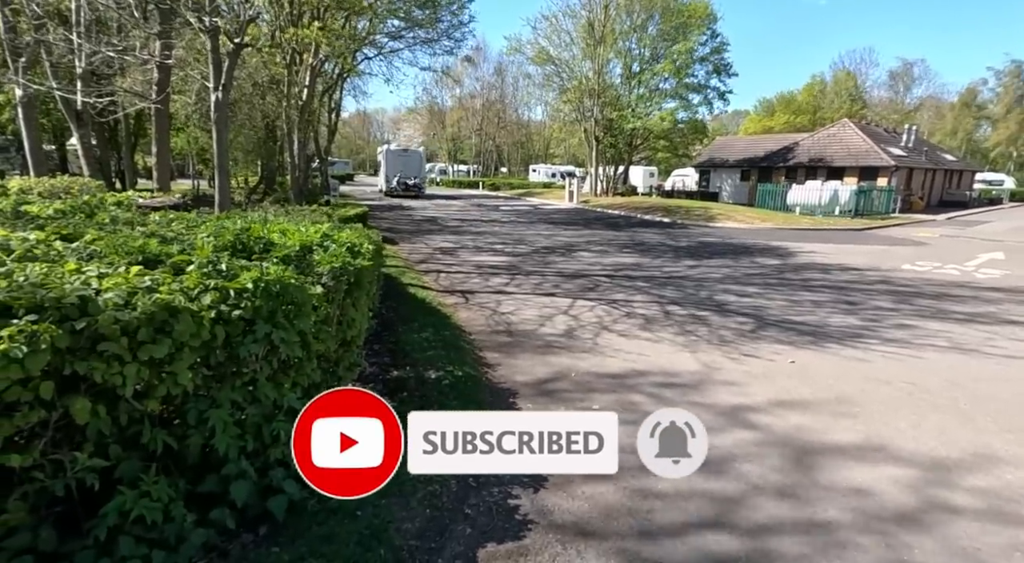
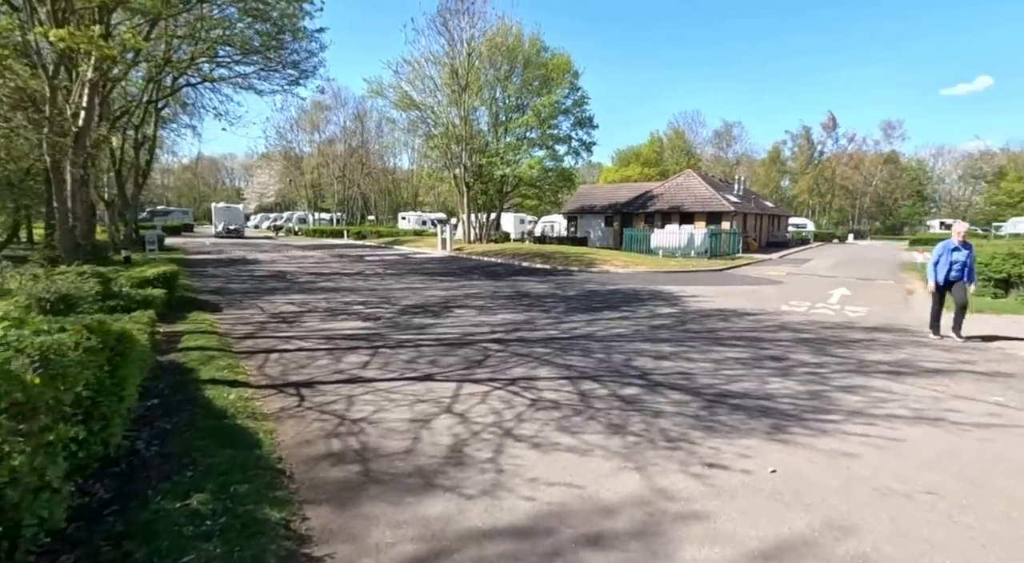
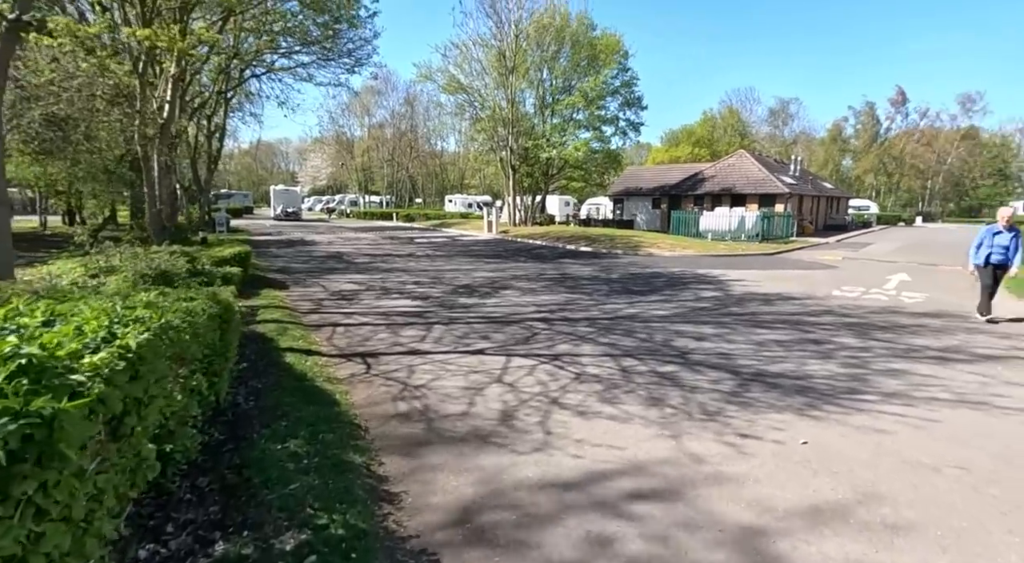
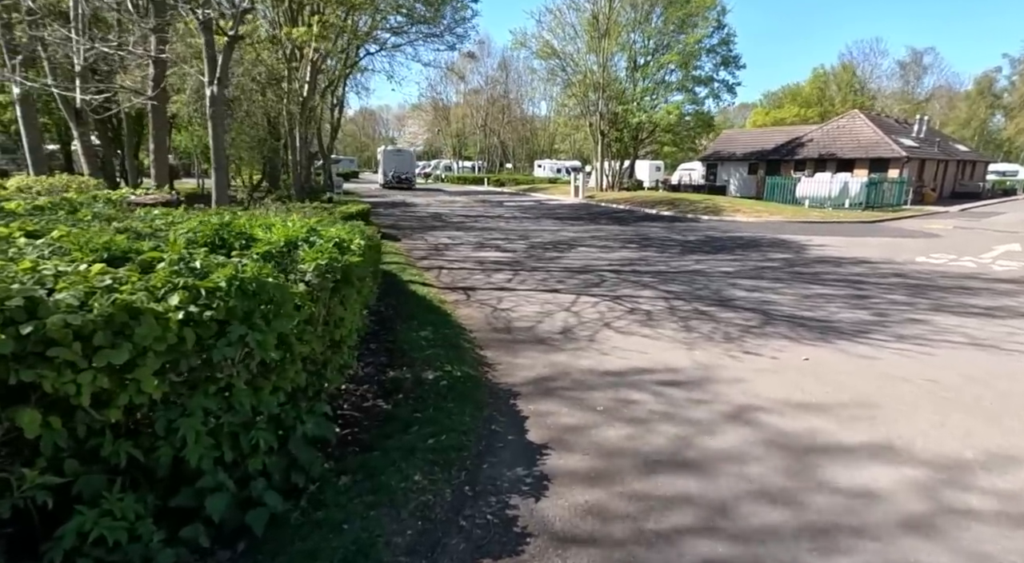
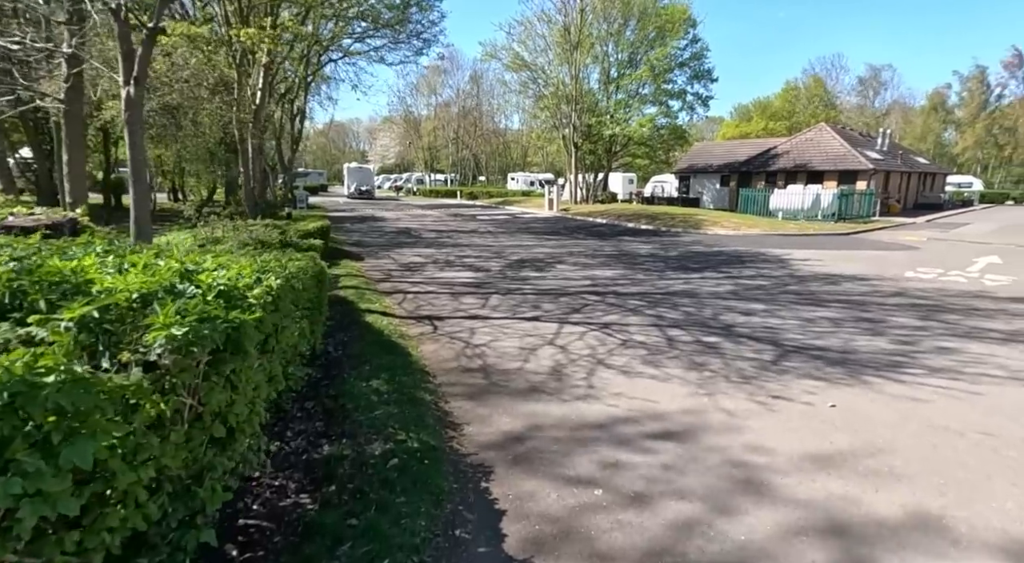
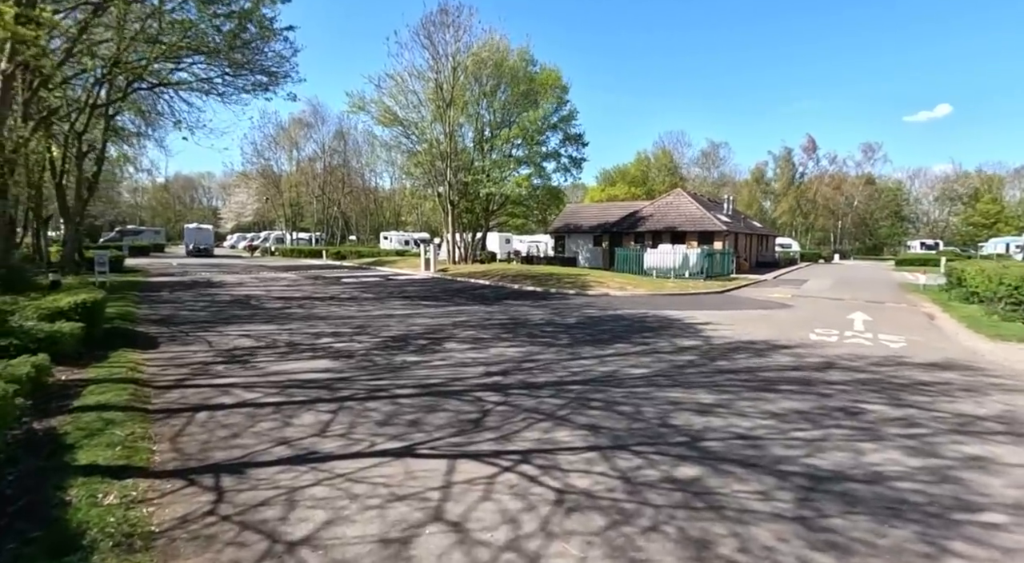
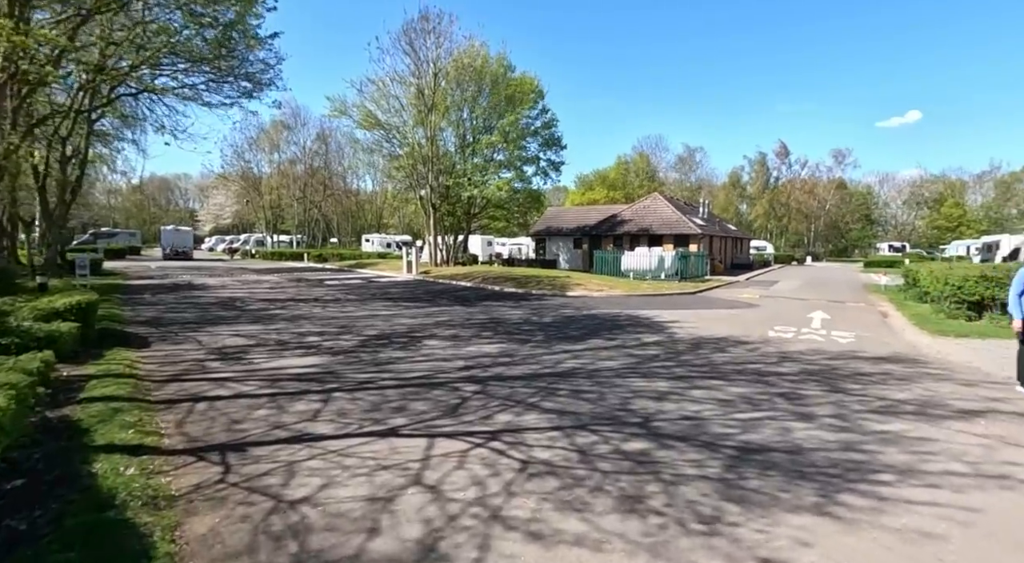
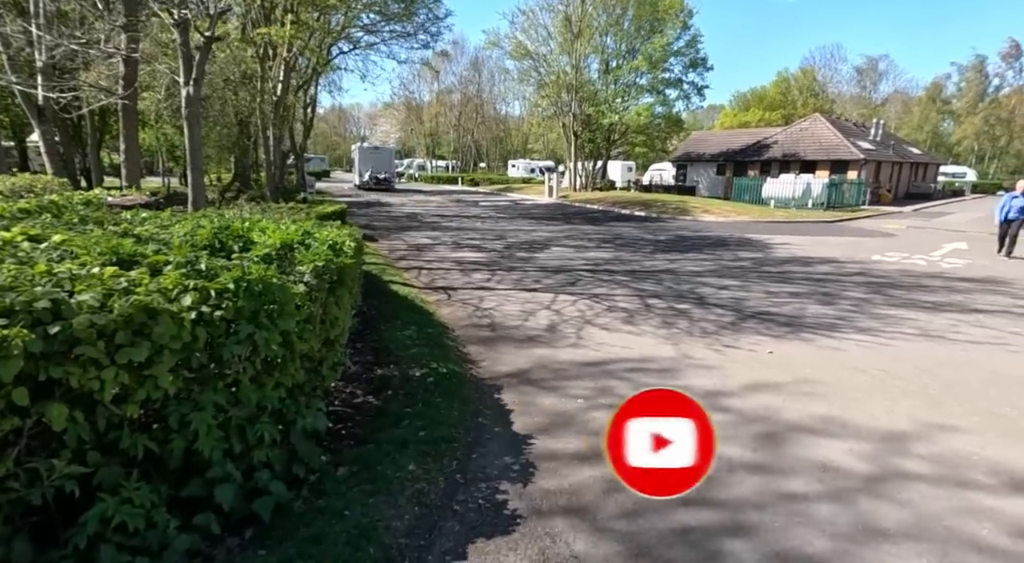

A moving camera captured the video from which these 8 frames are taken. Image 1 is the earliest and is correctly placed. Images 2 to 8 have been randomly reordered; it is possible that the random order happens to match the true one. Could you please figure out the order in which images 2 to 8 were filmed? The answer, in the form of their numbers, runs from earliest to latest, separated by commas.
8, 4, 5, 3, 2, 7, 6
